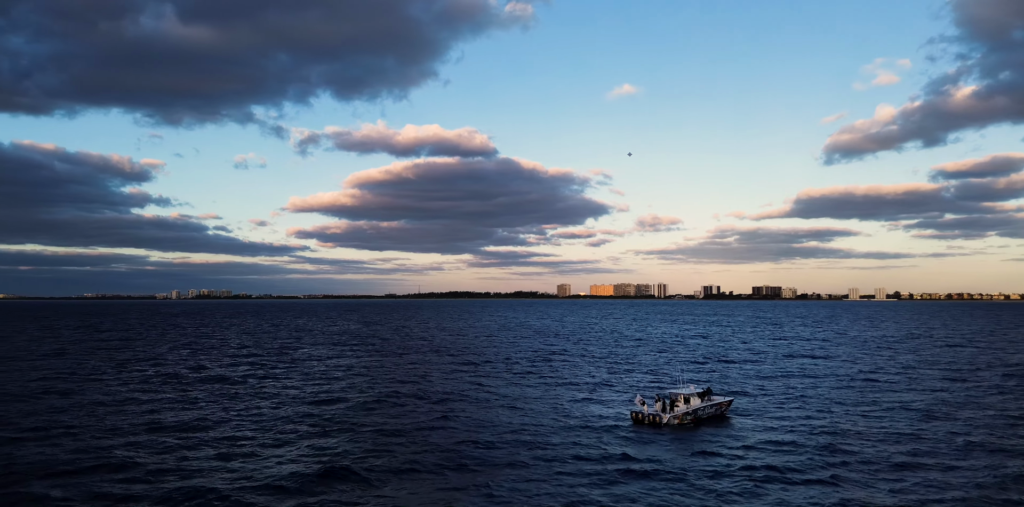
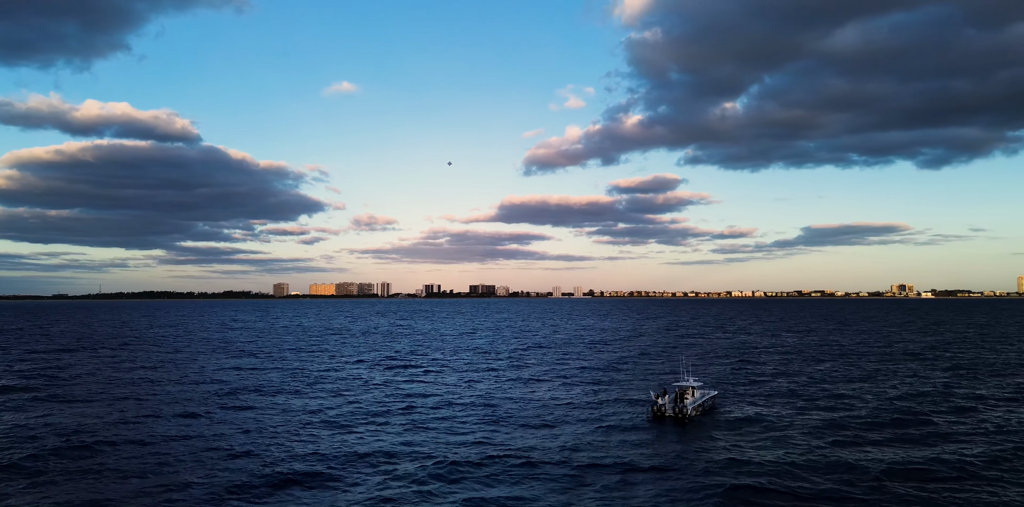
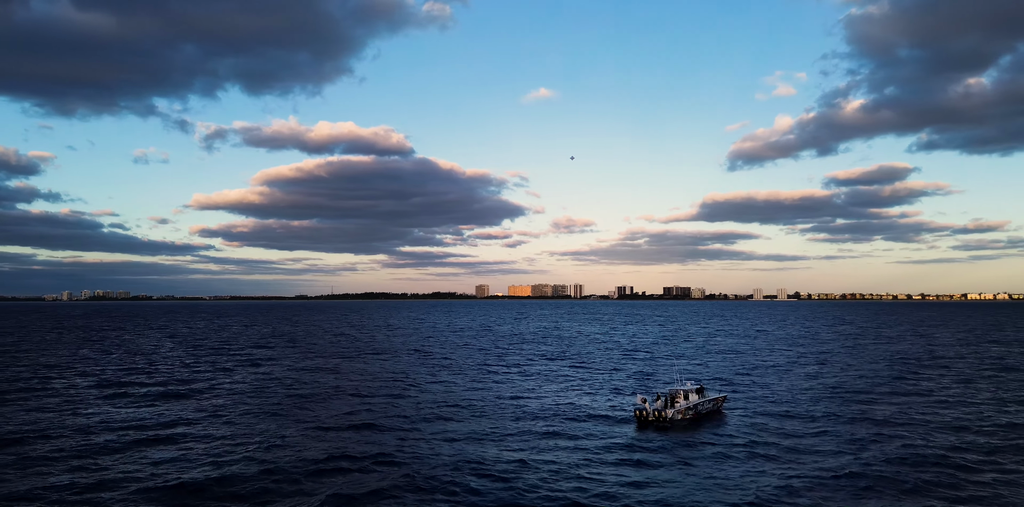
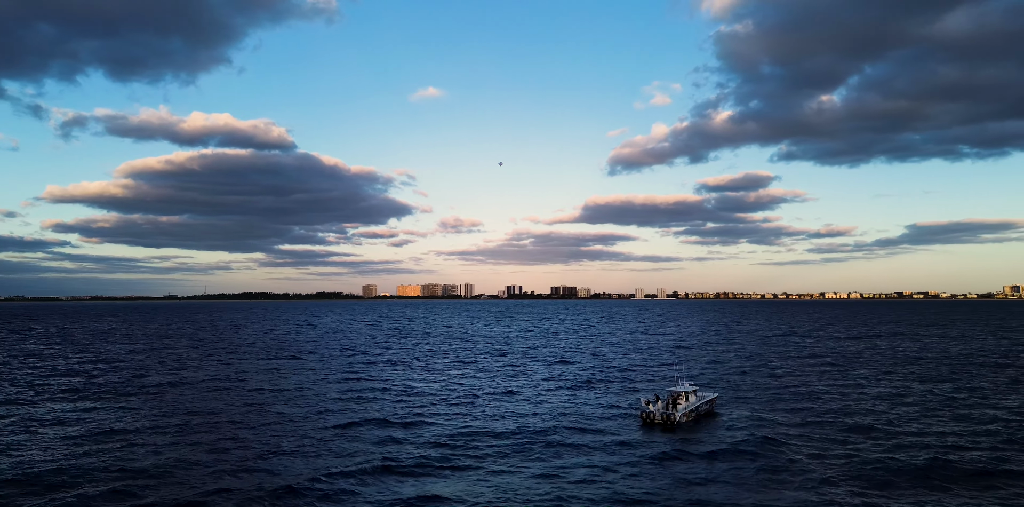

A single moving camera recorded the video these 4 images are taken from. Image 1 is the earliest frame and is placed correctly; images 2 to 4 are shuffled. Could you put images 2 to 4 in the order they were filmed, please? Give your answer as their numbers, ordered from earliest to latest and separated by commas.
3, 4, 2
